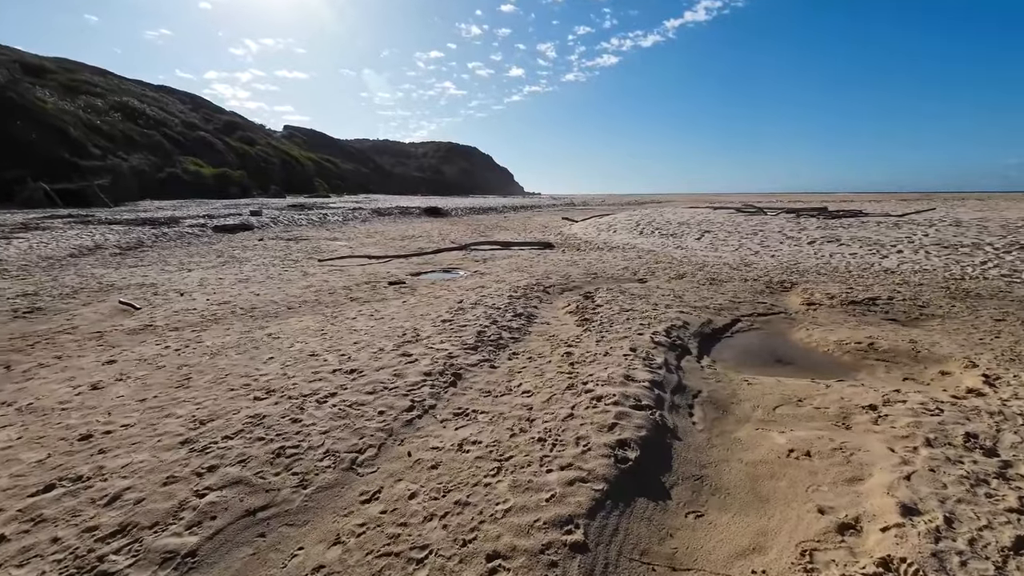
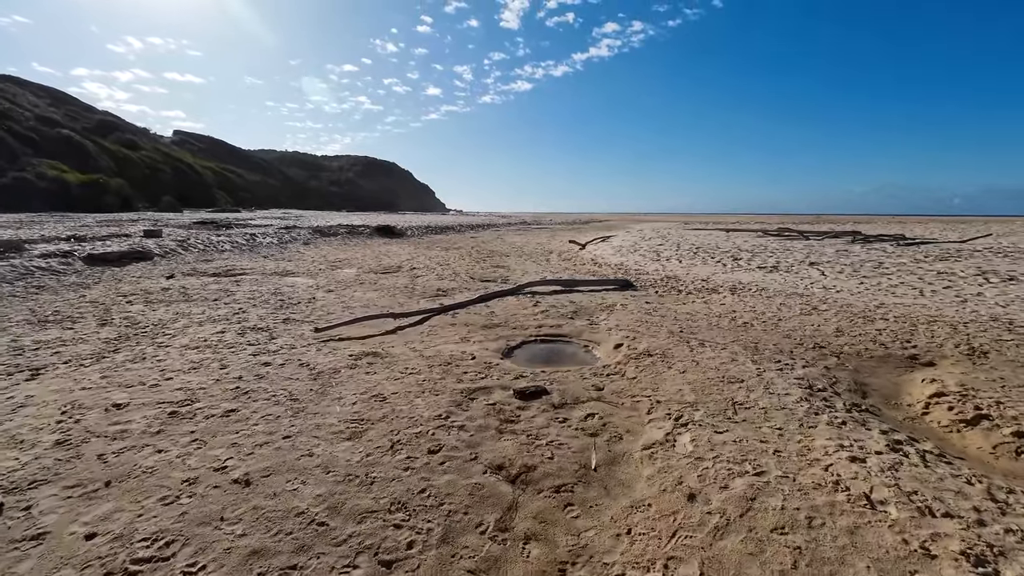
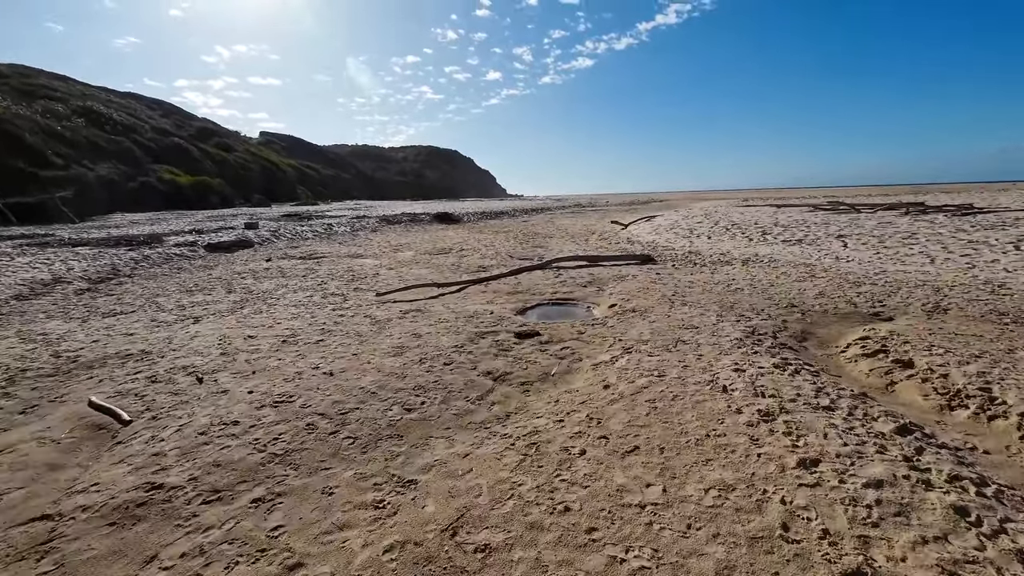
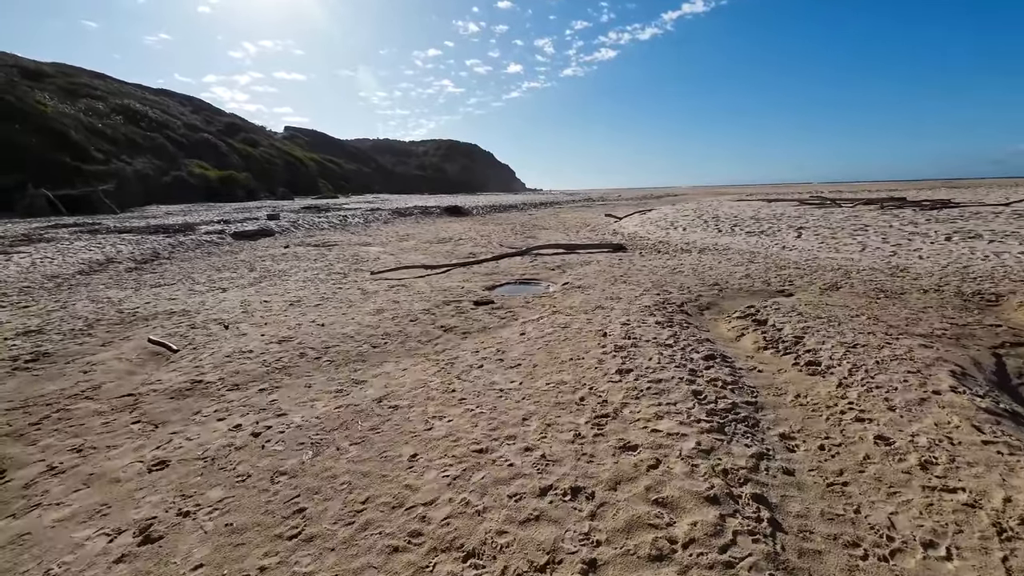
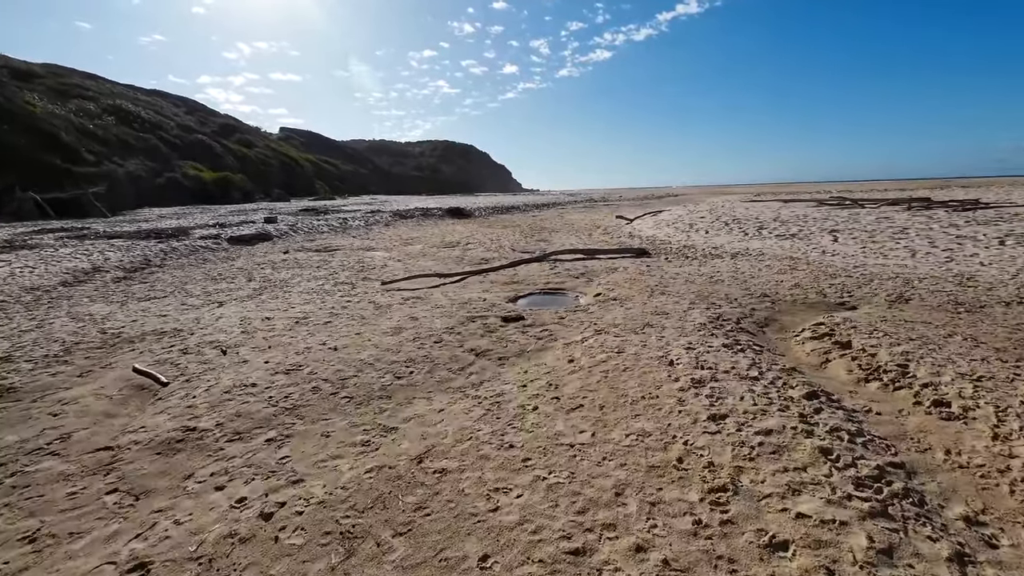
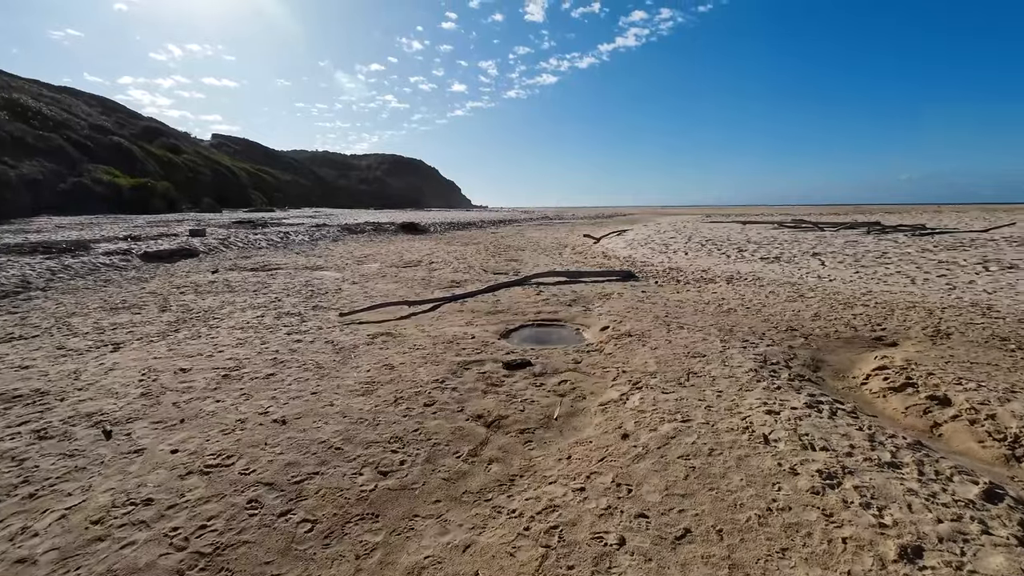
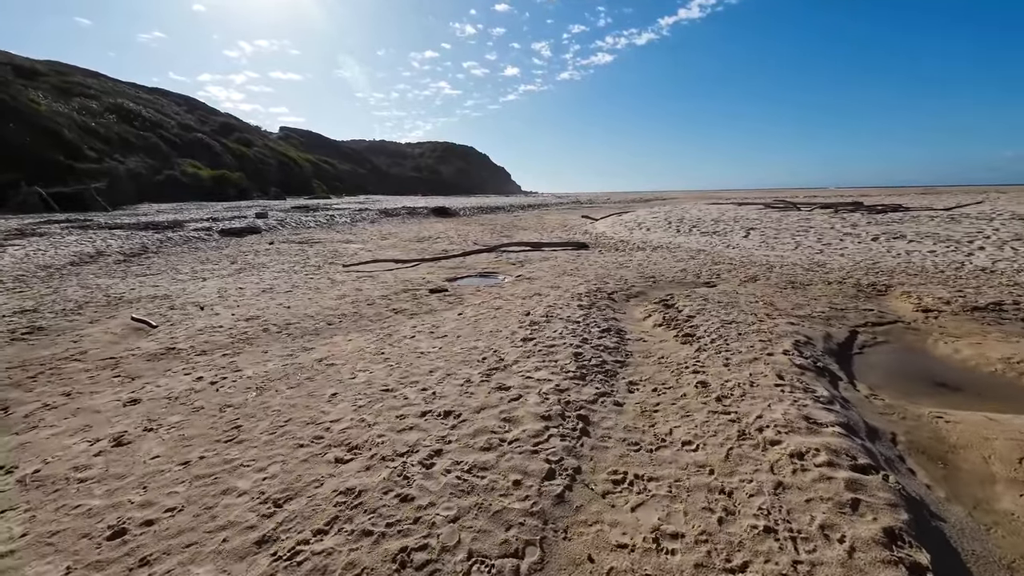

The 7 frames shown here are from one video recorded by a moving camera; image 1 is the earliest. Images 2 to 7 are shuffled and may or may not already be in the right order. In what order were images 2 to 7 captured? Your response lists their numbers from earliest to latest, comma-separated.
7, 4, 5, 3, 6, 2
